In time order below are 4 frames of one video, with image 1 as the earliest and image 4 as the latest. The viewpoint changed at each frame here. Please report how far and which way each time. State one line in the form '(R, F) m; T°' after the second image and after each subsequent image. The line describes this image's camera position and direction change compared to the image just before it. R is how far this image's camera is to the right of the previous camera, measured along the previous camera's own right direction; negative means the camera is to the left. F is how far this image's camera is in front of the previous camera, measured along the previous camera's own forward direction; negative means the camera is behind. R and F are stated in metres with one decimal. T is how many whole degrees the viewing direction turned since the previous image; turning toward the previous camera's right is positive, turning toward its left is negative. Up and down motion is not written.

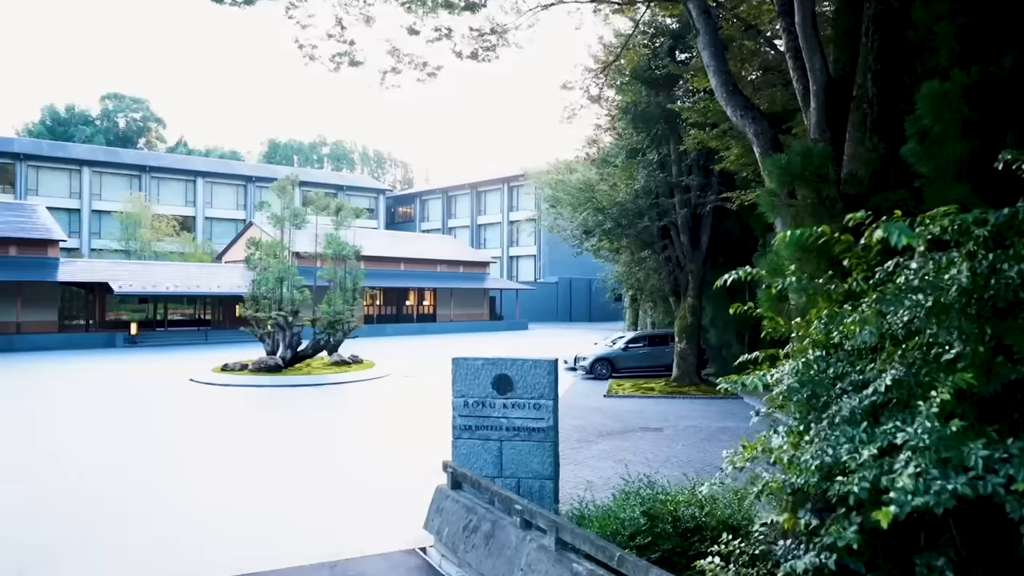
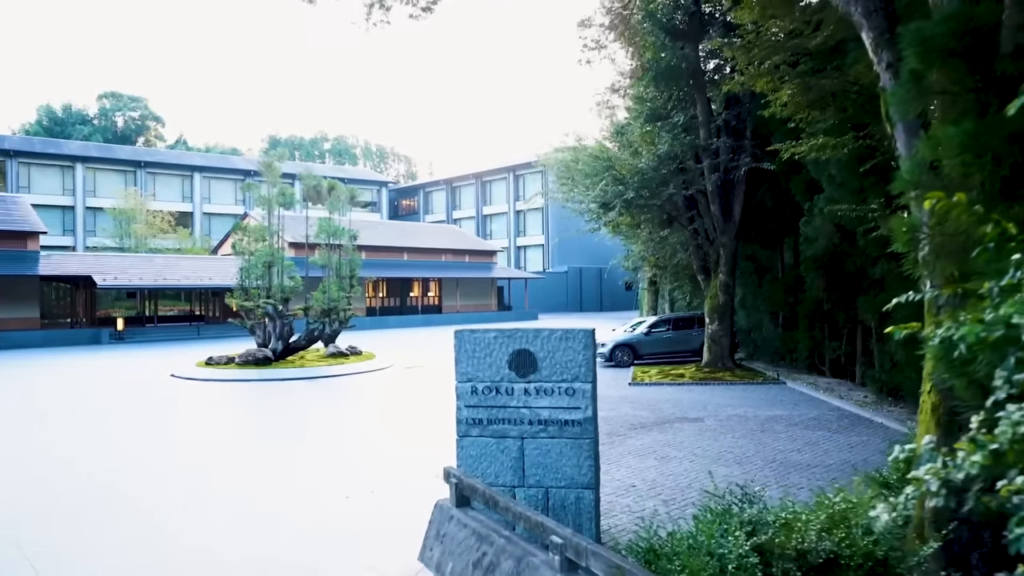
(-0.1, +1.8) m; -1°
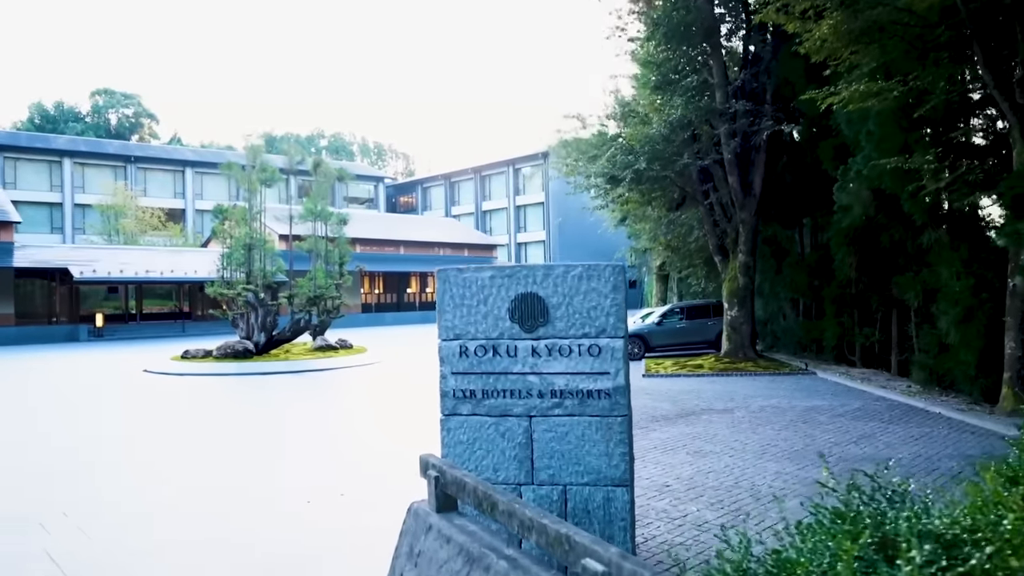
(0.0, +1.4) m; 0°
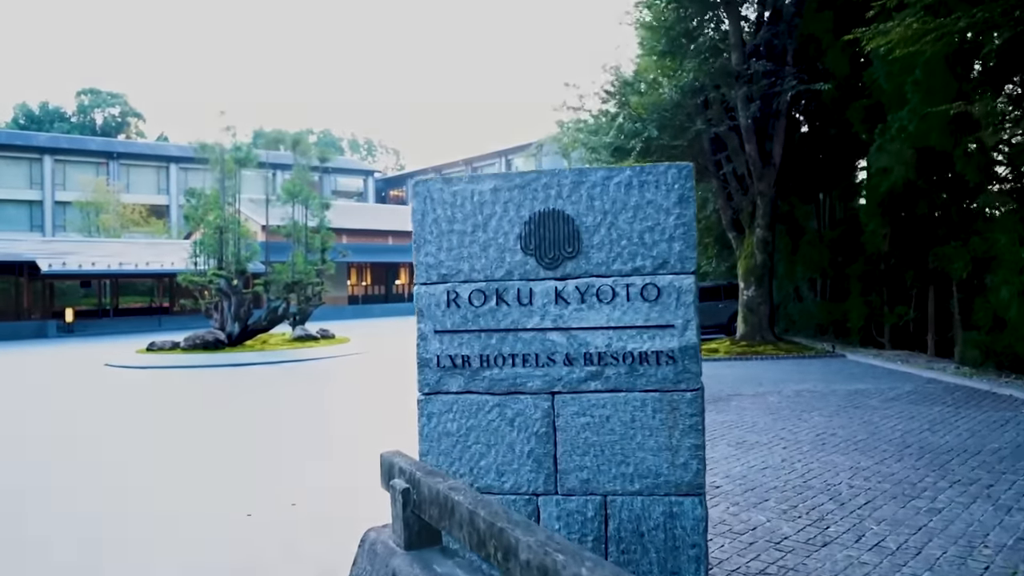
(-0.1, +1.3) m; 0°
